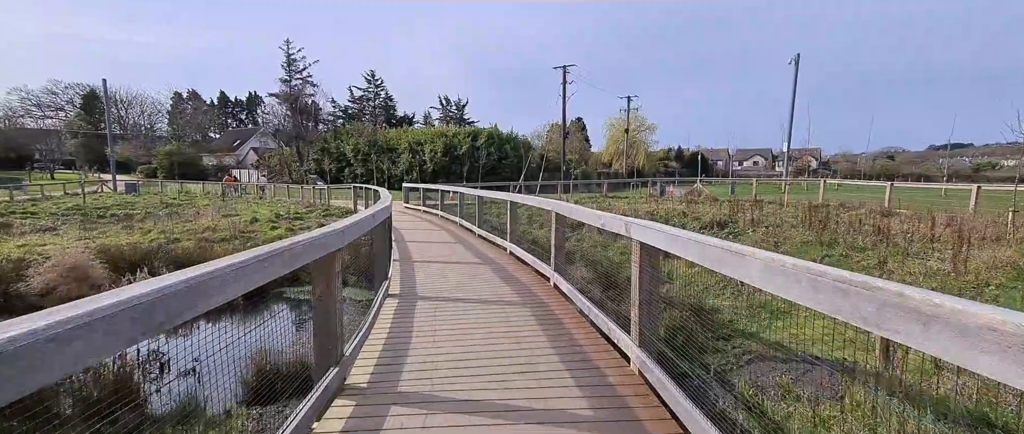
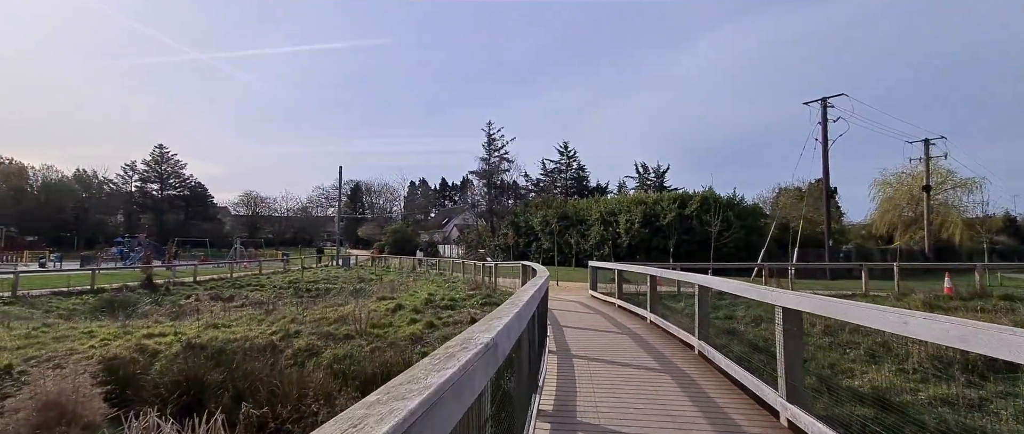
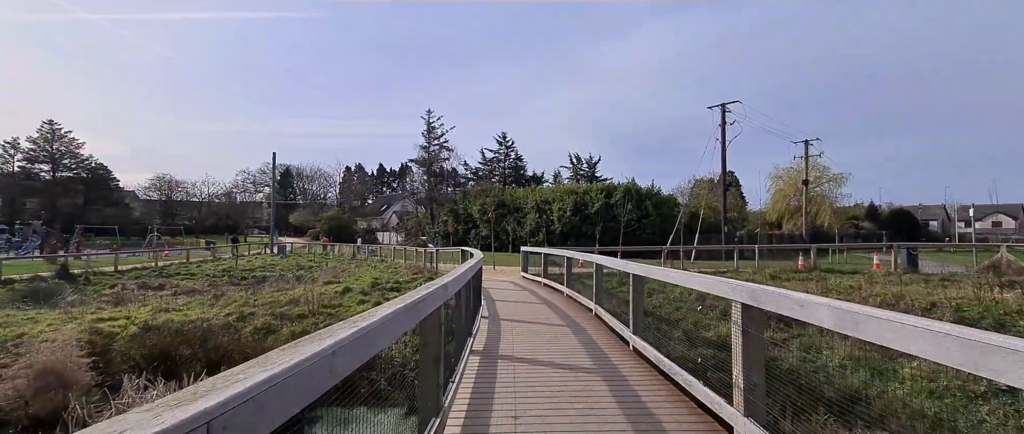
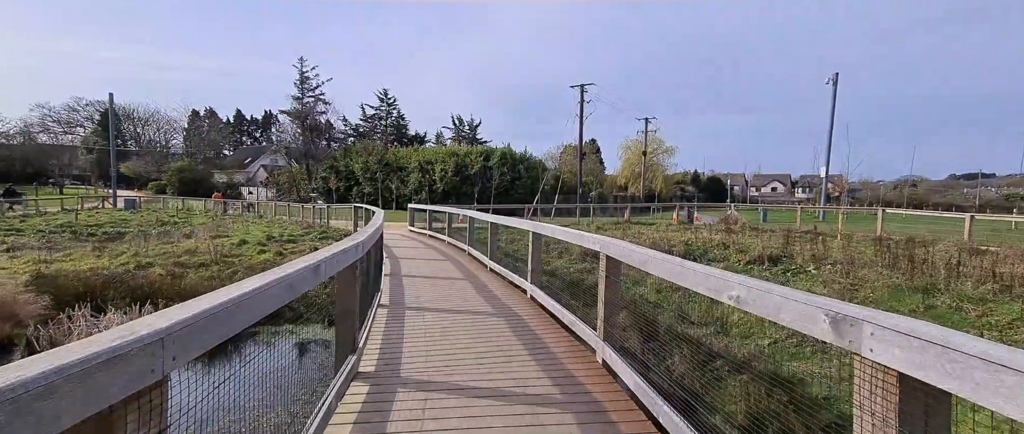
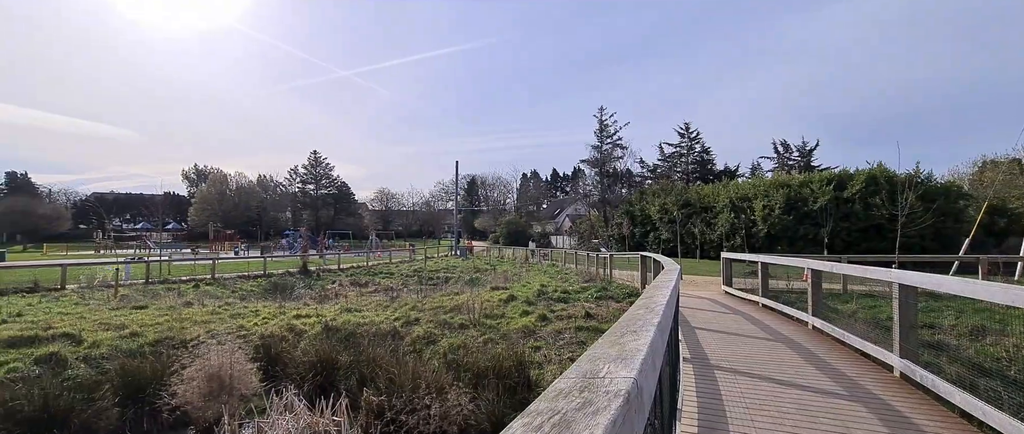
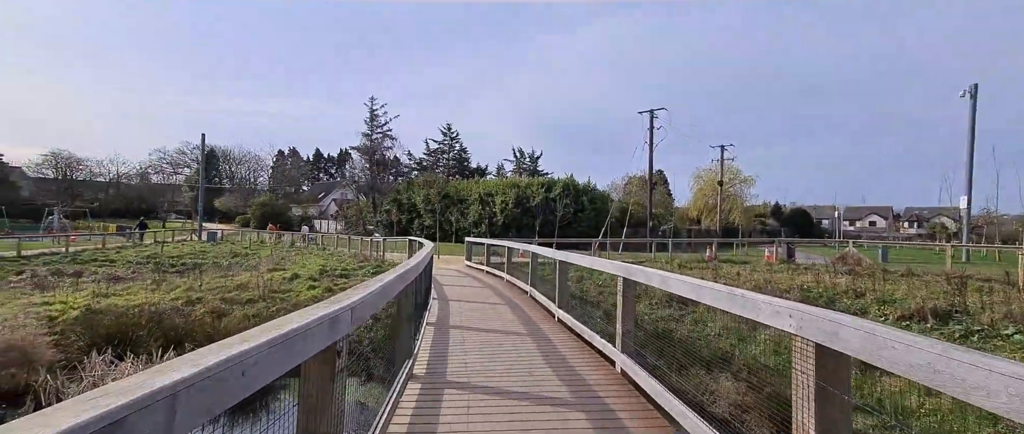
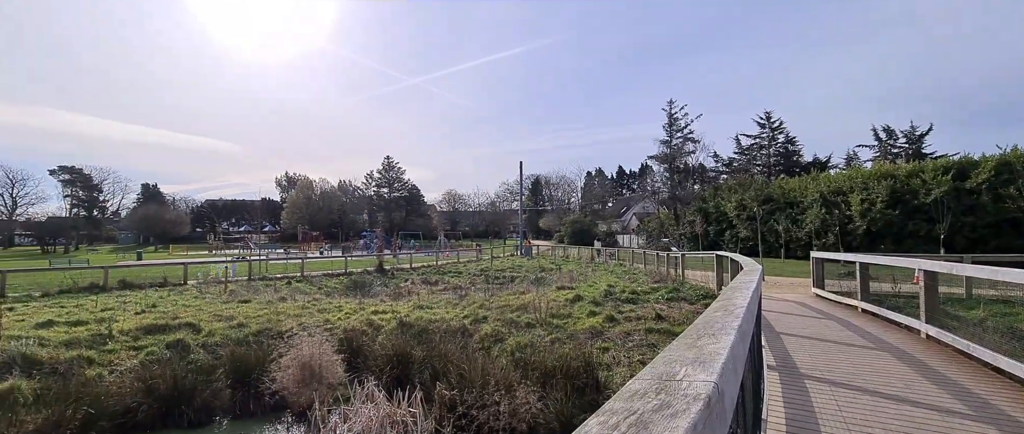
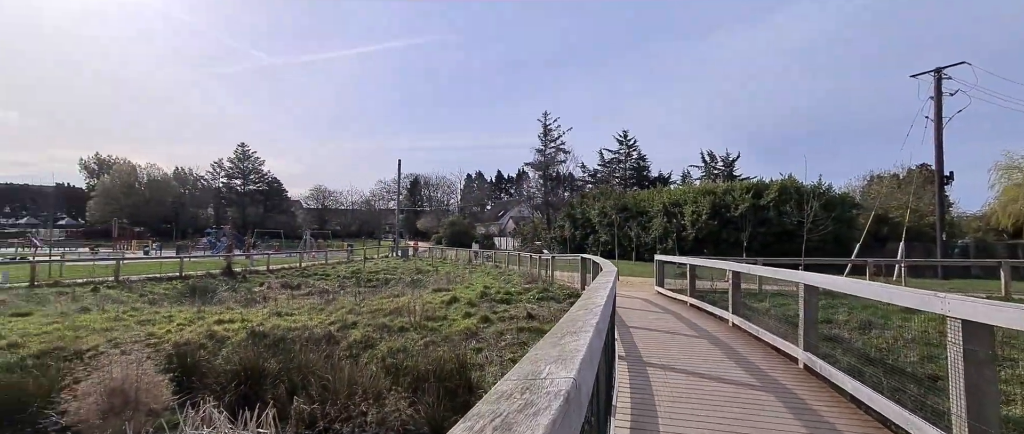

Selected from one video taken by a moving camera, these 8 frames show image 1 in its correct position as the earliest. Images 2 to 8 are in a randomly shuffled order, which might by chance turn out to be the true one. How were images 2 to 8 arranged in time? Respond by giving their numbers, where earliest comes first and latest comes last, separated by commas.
4, 6, 3, 2, 8, 5, 7
